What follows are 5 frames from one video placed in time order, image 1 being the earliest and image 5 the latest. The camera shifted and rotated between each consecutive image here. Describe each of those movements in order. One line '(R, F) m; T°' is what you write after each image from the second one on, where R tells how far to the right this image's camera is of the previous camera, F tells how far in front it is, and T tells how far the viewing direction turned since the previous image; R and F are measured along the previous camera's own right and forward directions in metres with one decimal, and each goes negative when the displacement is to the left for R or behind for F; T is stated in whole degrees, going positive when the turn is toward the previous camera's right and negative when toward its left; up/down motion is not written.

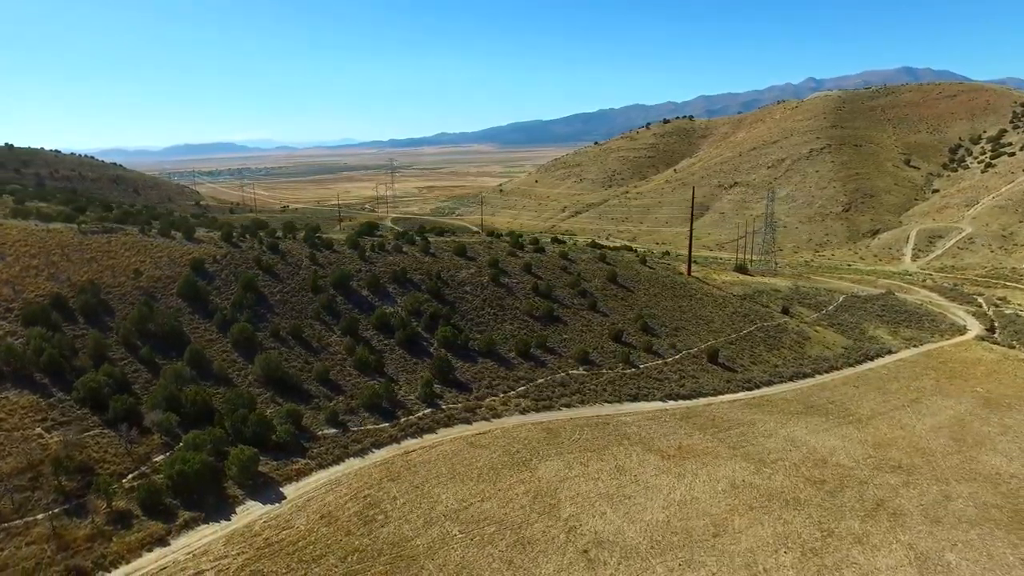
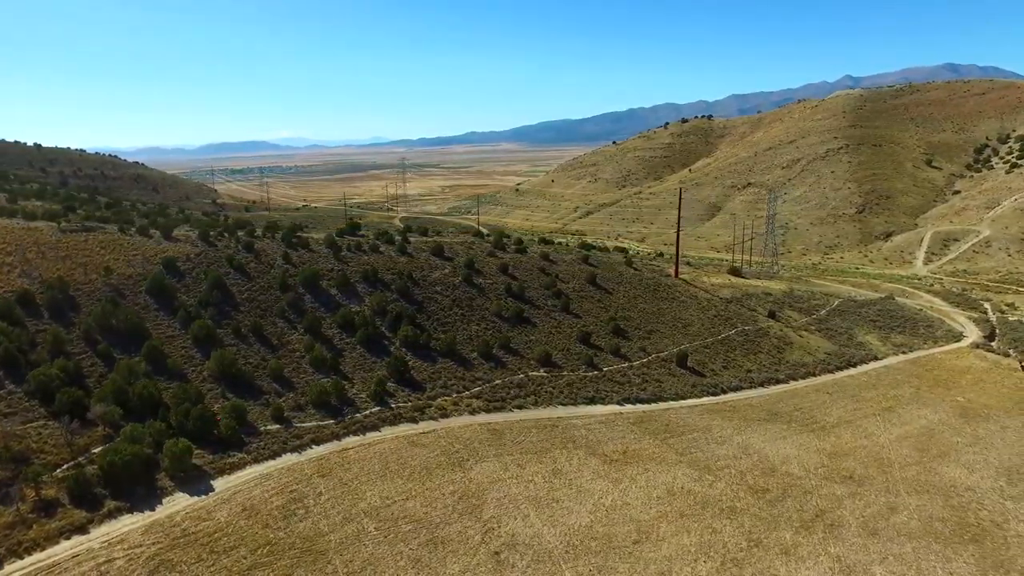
(+3.9, -0.1) m; -3°
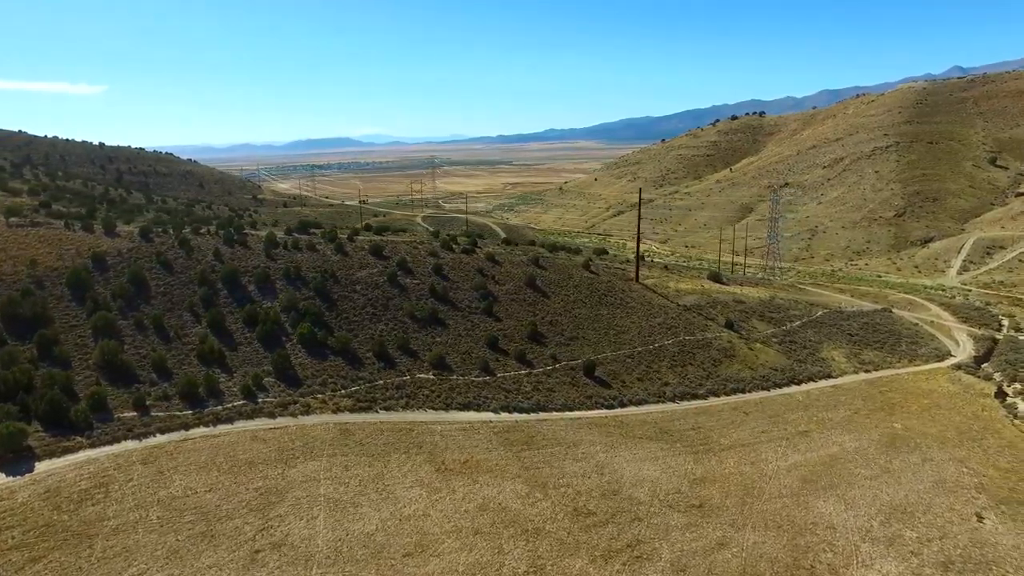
(+10.7, +1.2) m; -8°
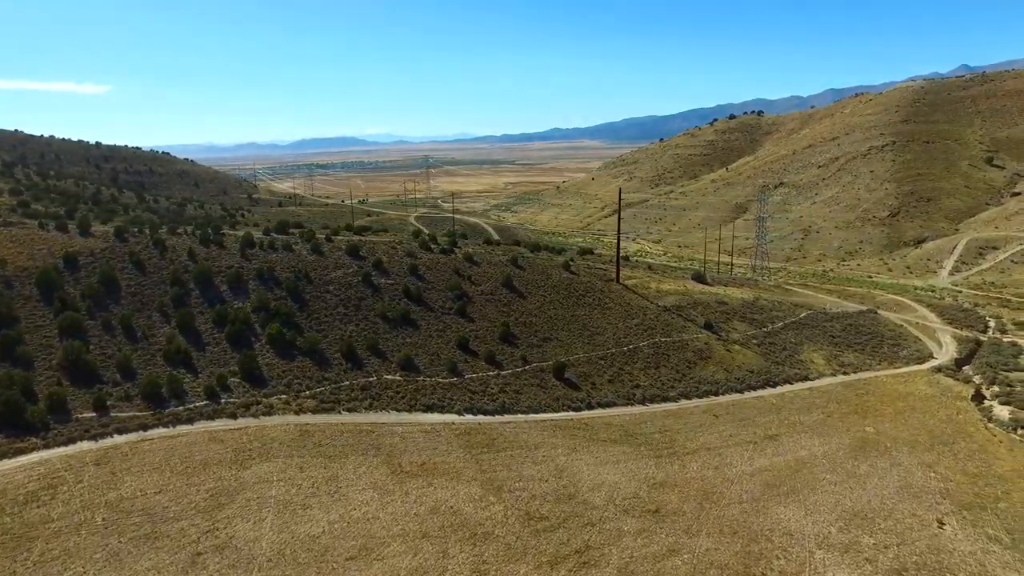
(+2.1, +0.3) m; -1°
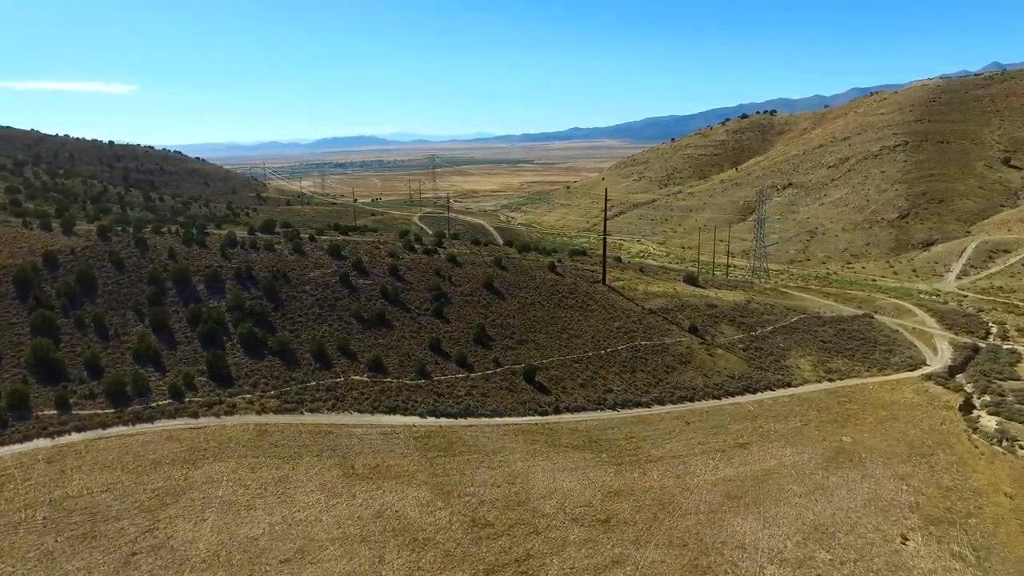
(+2.8, +0.5) m; -2°
